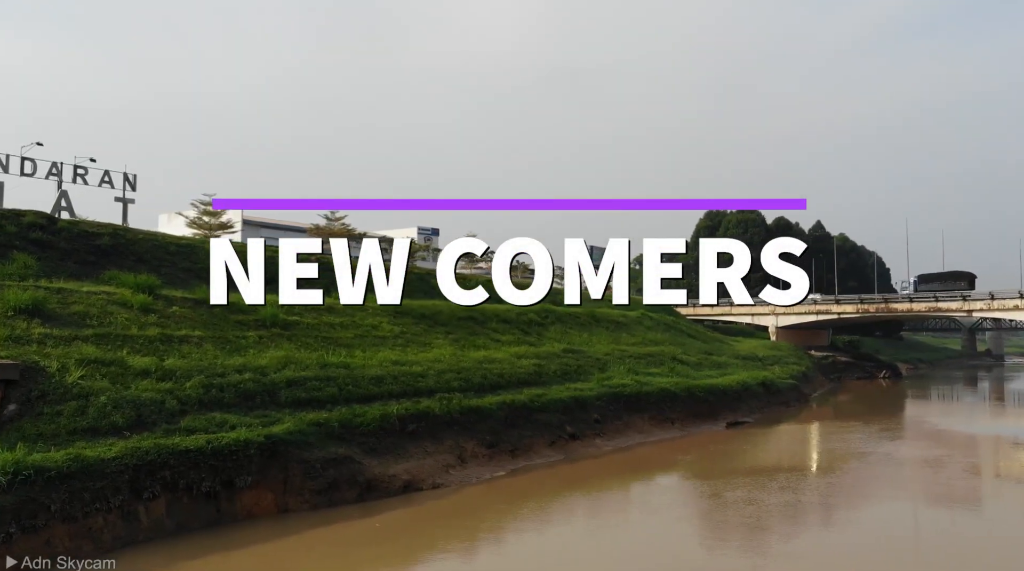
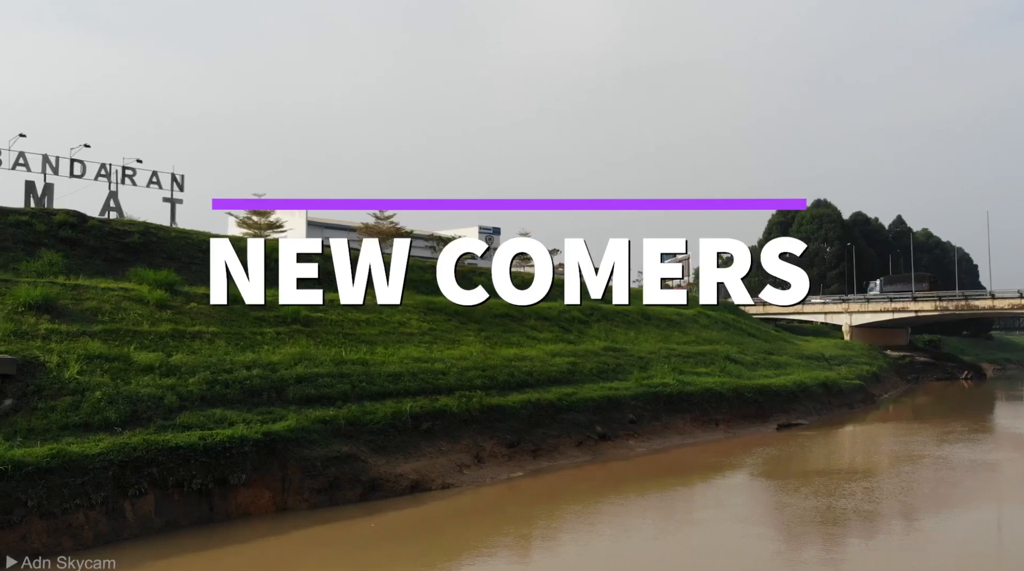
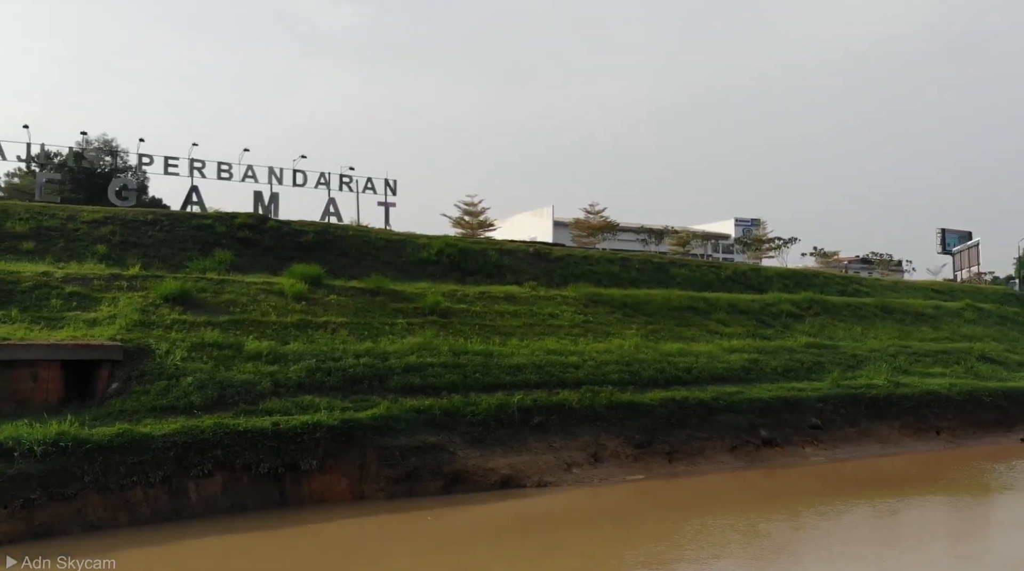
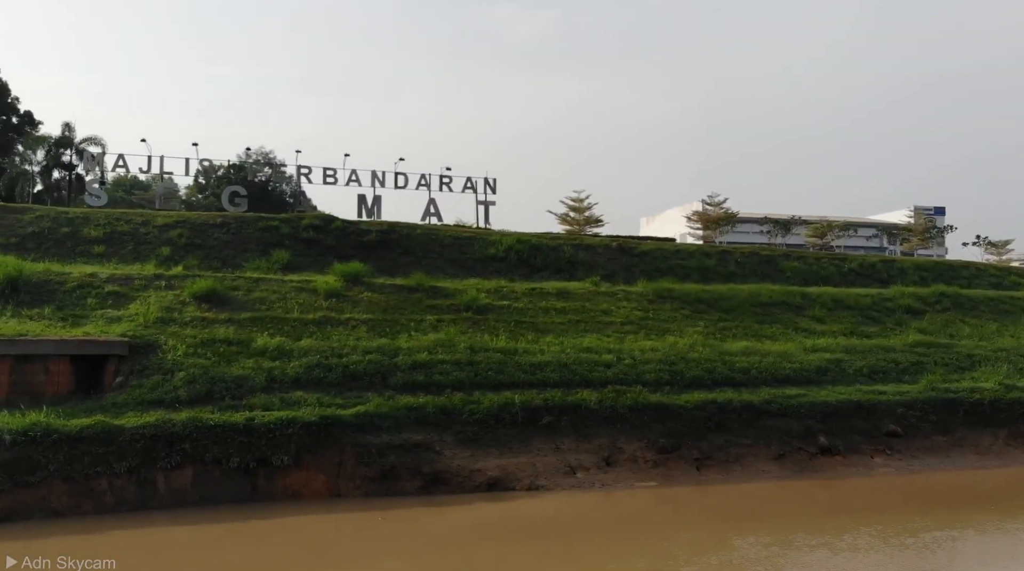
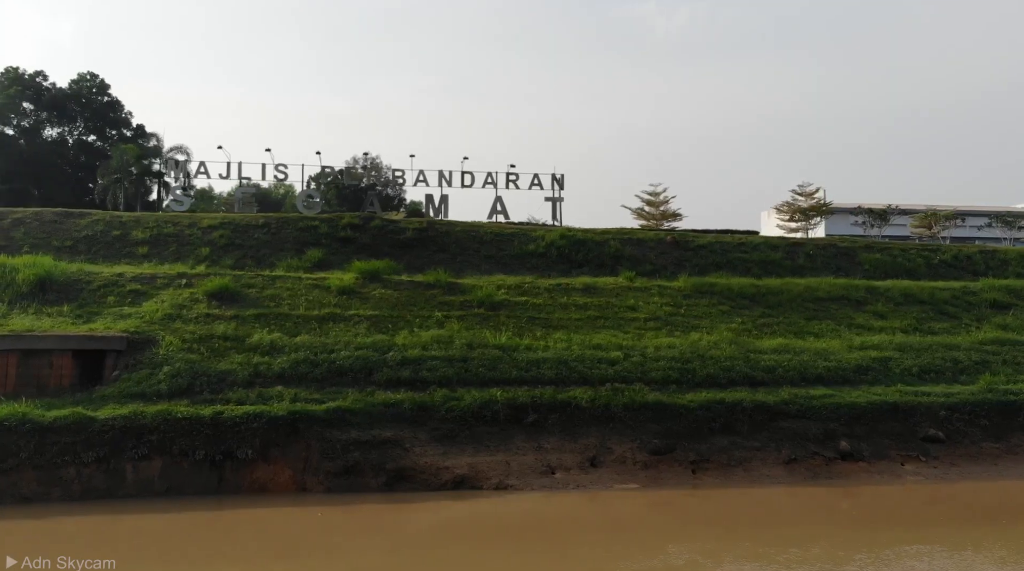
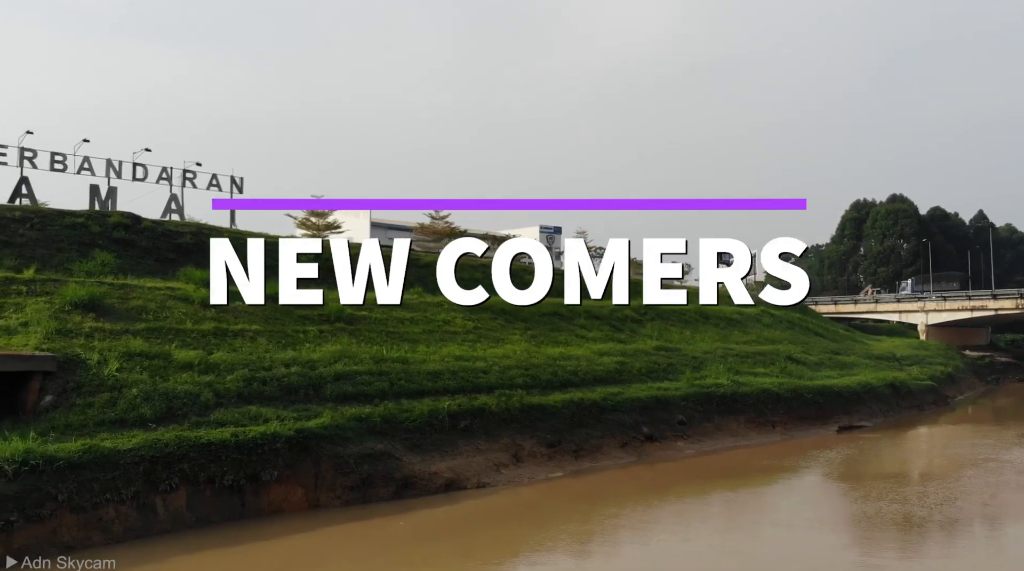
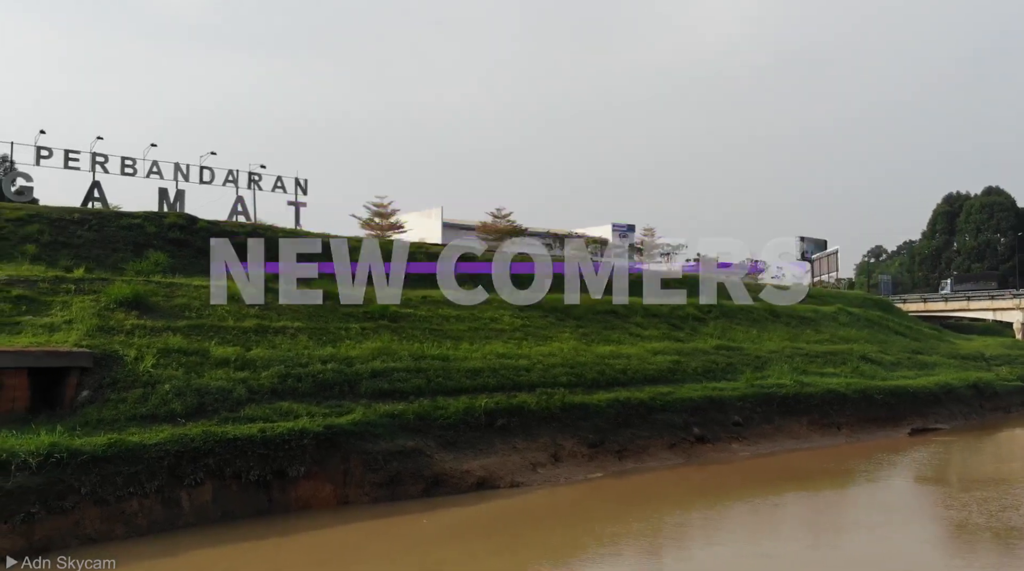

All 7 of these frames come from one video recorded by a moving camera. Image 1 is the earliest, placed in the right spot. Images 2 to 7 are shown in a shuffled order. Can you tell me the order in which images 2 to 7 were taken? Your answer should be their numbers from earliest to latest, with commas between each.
2, 6, 7, 3, 4, 5
